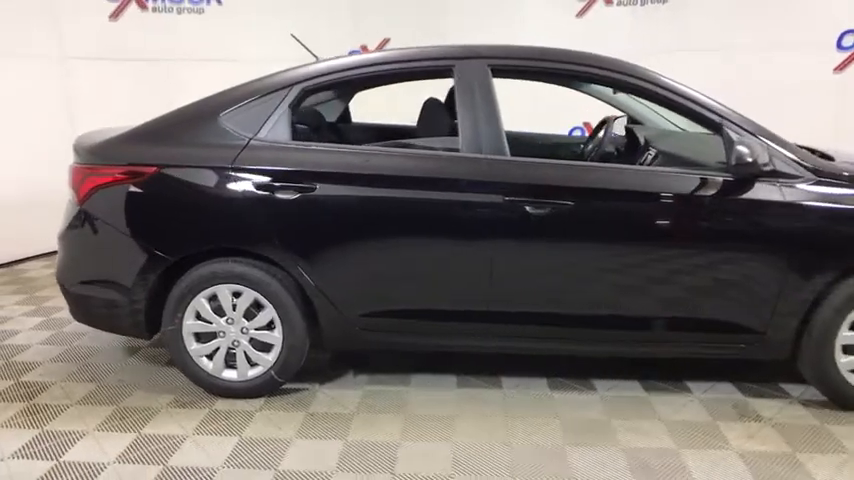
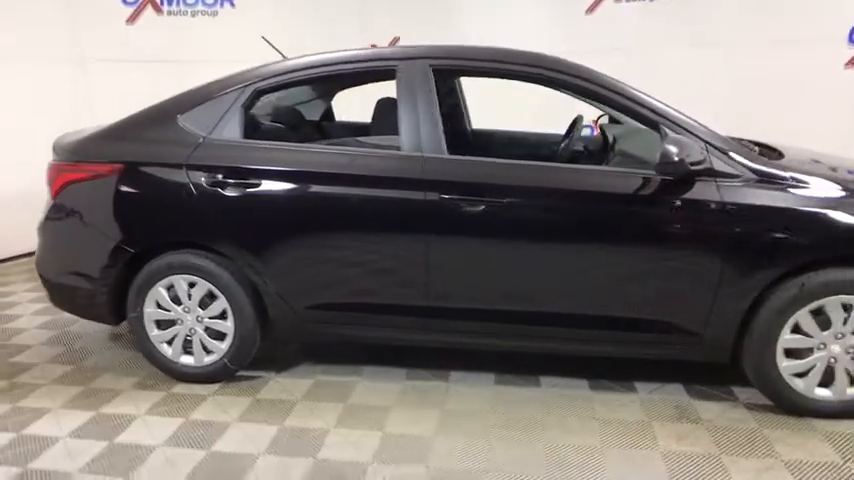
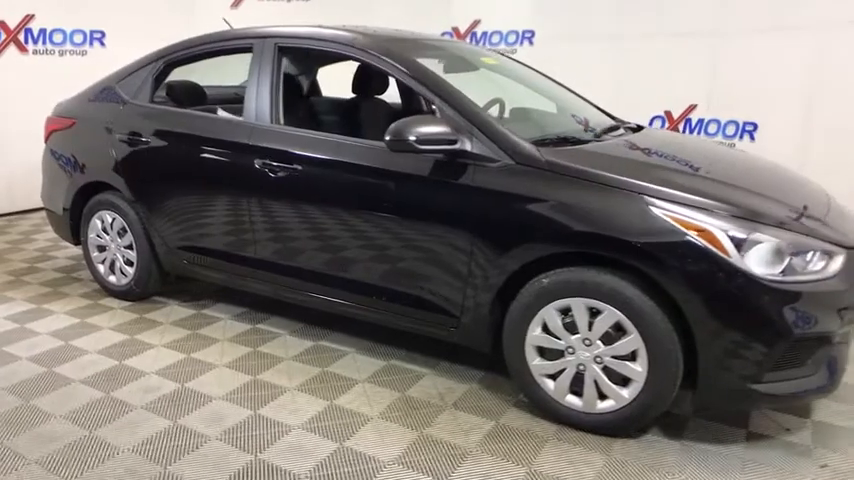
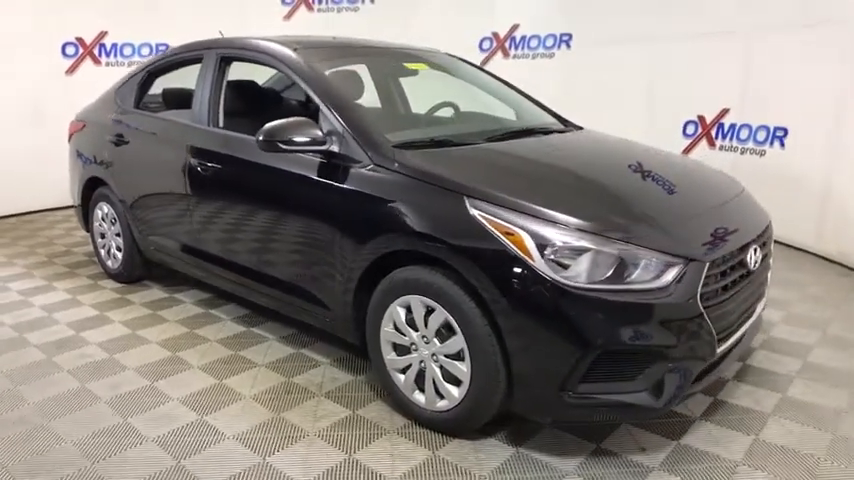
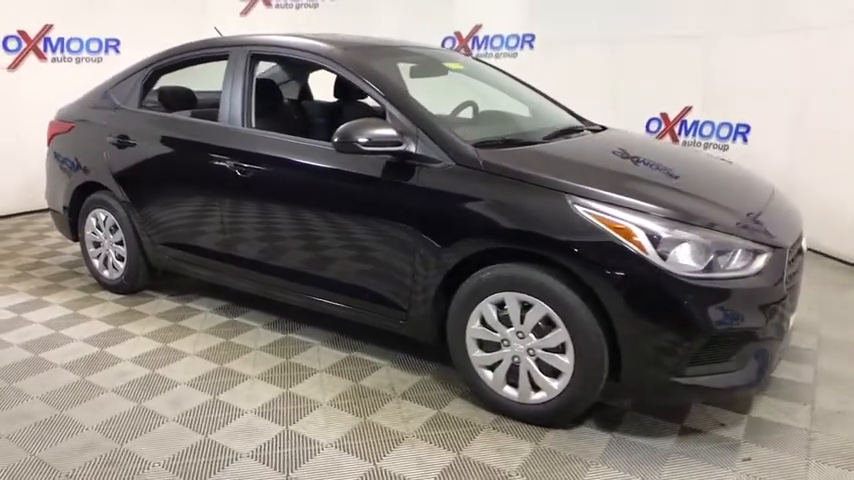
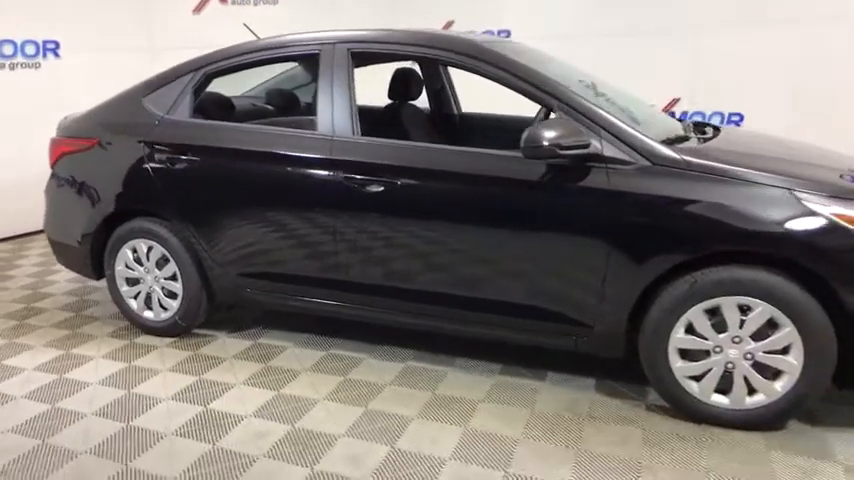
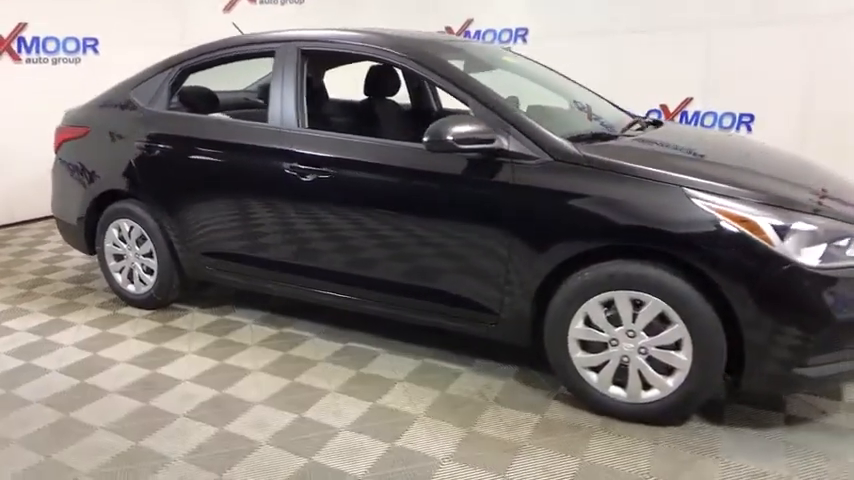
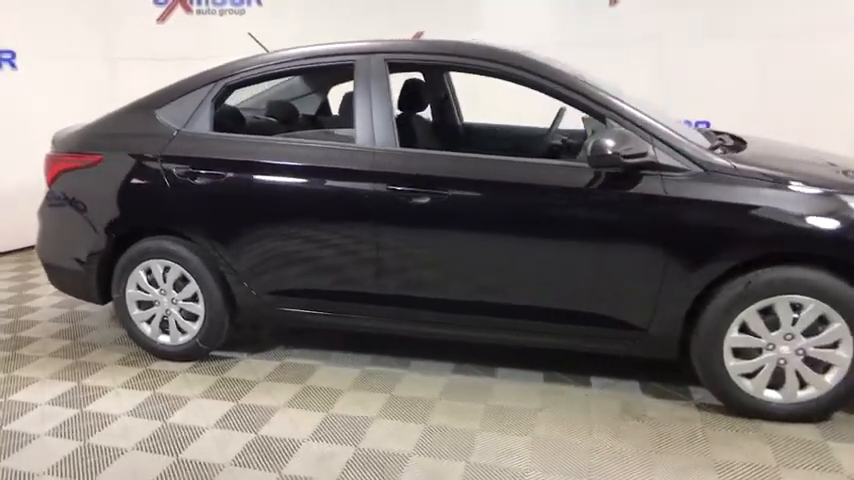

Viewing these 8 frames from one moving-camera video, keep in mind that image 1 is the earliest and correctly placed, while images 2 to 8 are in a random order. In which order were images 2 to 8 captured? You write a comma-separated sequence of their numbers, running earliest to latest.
2, 8, 6, 7, 3, 5, 4
